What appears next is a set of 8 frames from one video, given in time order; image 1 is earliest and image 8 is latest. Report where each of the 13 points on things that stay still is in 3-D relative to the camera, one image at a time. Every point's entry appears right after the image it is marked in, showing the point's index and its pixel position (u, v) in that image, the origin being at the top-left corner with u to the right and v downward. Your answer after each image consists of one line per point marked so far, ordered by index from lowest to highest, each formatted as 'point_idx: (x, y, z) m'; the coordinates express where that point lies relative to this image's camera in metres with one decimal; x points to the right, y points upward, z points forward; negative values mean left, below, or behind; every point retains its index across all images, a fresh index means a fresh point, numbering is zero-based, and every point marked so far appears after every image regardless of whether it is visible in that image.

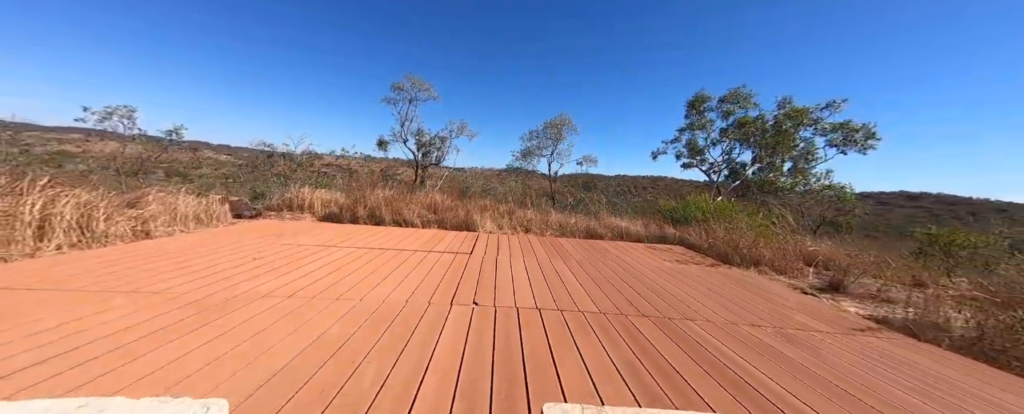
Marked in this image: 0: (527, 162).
0: (+0.4, +1.5, +9.8) m
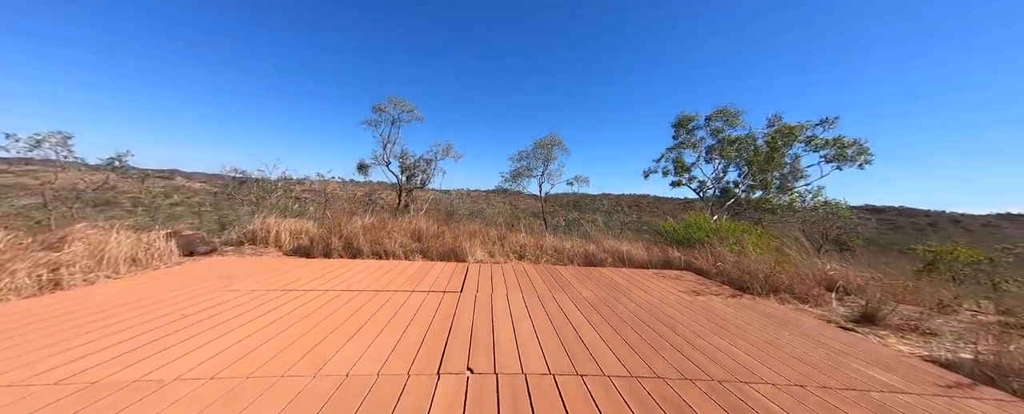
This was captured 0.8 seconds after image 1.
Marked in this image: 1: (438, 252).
0: (+0.1, +0.8, +9.6) m
1: (-1.0, -0.6, +4.2) m
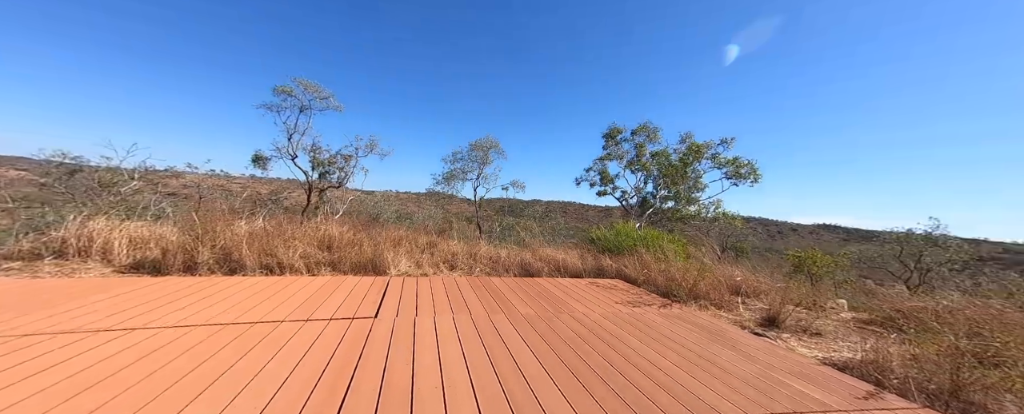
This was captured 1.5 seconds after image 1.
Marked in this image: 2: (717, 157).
0: (-1.9, +0.6, +9.1) m
1: (-1.9, -0.7, +3.6) m
2: (+4.5, +1.1, +6.7) m
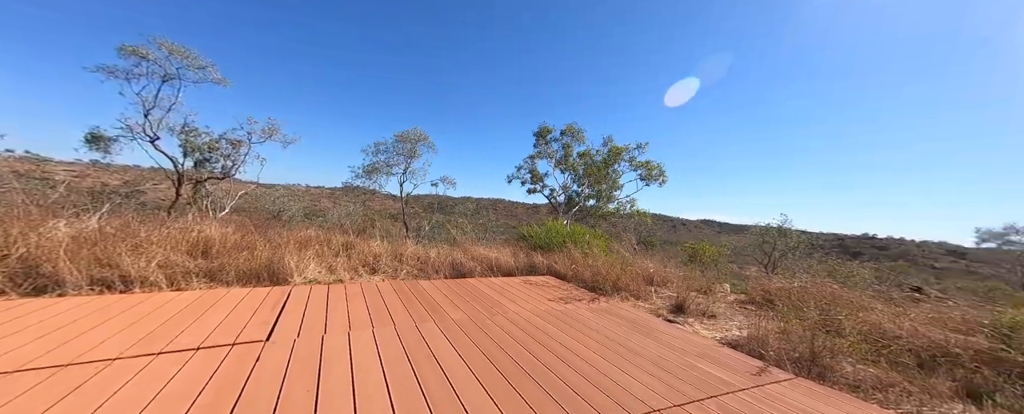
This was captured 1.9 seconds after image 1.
0: (-3.8, +0.7, +8.3) m
1: (-2.6, -0.6, +2.9) m
2: (+2.9, +1.1, +7.4) m
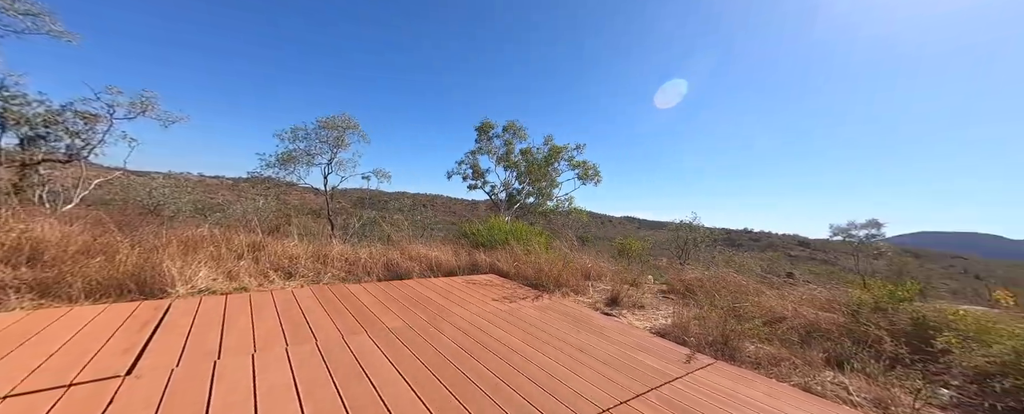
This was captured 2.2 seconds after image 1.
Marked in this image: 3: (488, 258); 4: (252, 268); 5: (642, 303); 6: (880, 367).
0: (-5.3, +0.9, +7.2) m
1: (-3.0, -0.6, +2.3) m
2: (+1.5, +1.2, +7.7) m
3: (-0.4, -0.8, +4.8) m
4: (-2.7, -0.6, +3.2) m
5: (+1.6, -1.2, +3.8) m
6: (+2.7, -1.2, +2.2) m
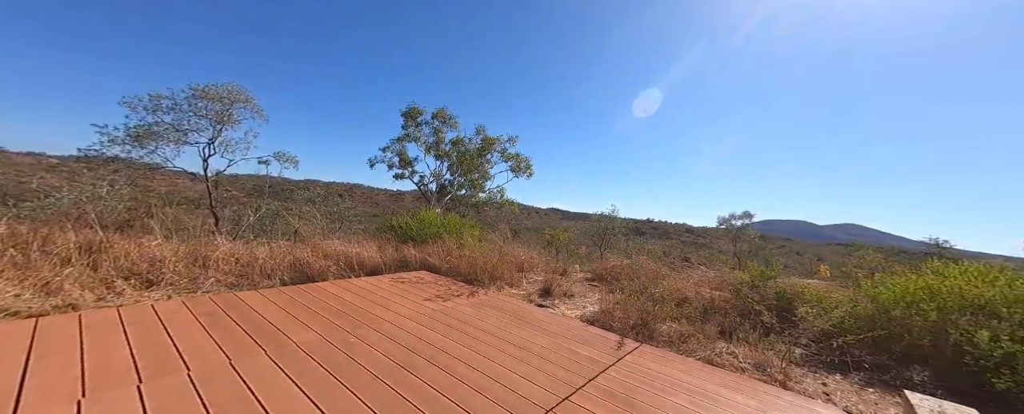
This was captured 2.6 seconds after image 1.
0: (-6.7, +1.1, +5.7) m
1: (-3.4, -0.5, +1.4) m
2: (-0.2, +1.4, +7.7) m
3: (-1.4, -0.7, +4.5) m
4: (-3.3, -0.5, +2.4) m
5: (+0.8, -1.1, +4.0) m
6: (+2.2, -1.1, +2.7) m
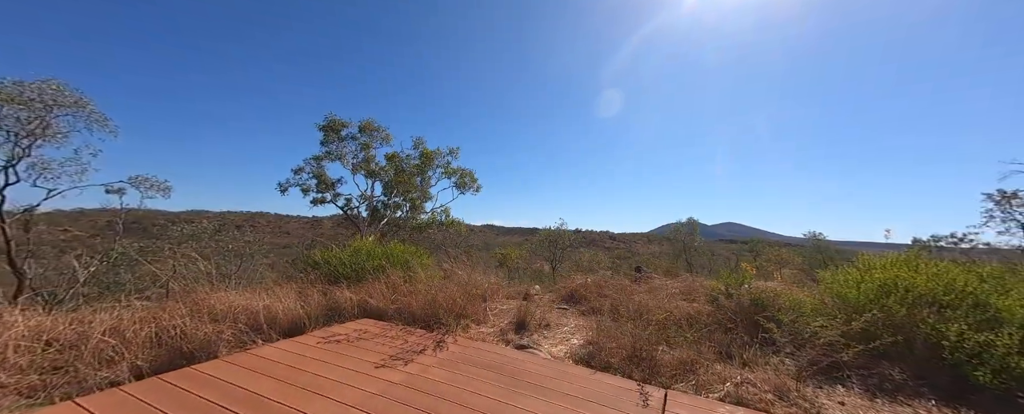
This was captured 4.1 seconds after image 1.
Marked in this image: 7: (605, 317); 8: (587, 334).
0: (-7.4, +0.4, +3.6) m
1: (-3.2, -0.8, +0.1) m
2: (-1.5, +0.9, +7.0) m
3: (-1.9, -1.0, +3.6) m
4: (-3.3, -0.9, +1.1) m
5: (+0.4, -1.3, +3.5) m
6: (+2.0, -1.2, +2.6) m
7: (+1.1, -1.3, +3.6) m
8: (+0.8, -1.3, +3.2) m
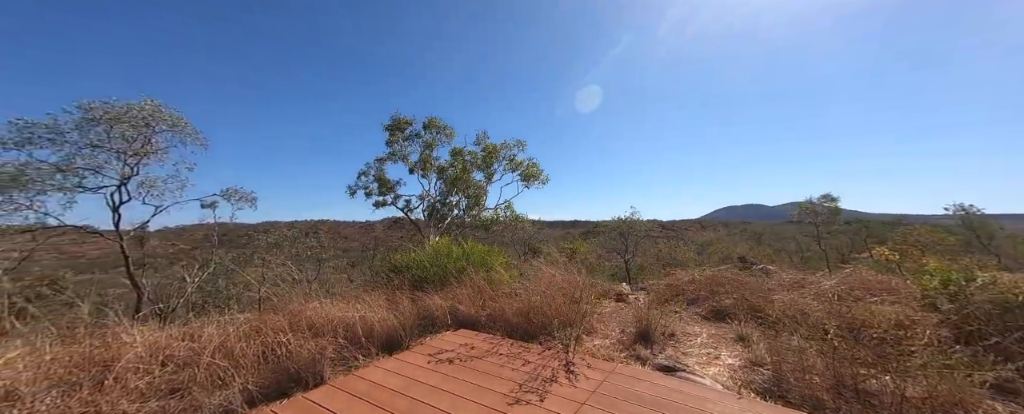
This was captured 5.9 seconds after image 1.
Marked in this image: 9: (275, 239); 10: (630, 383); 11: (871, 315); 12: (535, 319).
0: (-6.3, +0.1, +4.0) m
1: (-2.5, -0.9, 0.0) m
2: (0.0, +1.0, +6.6) m
3: (-0.7, -1.0, +3.2) m
4: (-2.5, -1.0, +1.0) m
5: (+1.5, -1.2, +2.9) m
6: (+3.0, -1.0, +1.7) m
7: (+2.2, -1.1, +2.8) m
8: (+1.9, -1.1, +2.5) m
9: (-4.5, -0.6, +5.9) m
10: (+0.7, -1.0, +1.9) m
11: (+2.9, -0.9, +2.5) m
12: (+0.2, -0.9, +2.8) m
